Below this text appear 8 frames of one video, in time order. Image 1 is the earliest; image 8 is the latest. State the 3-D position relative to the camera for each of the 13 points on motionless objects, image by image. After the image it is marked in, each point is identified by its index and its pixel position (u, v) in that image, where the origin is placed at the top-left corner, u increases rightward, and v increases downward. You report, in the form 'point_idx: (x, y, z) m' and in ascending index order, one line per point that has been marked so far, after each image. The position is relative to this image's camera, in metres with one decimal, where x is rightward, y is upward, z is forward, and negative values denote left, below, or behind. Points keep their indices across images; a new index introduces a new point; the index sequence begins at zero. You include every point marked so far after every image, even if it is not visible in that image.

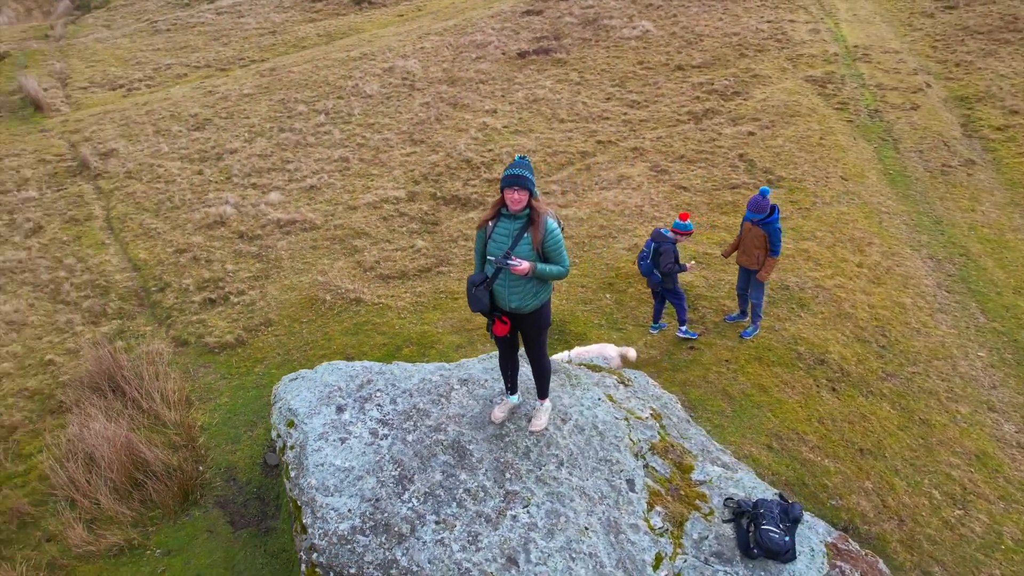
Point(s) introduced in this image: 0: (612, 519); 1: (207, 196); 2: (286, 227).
0: (+0.6, -1.4, +4.2) m
1: (-4.8, +1.4, +10.6) m
2: (-3.2, +0.8, +9.5) m
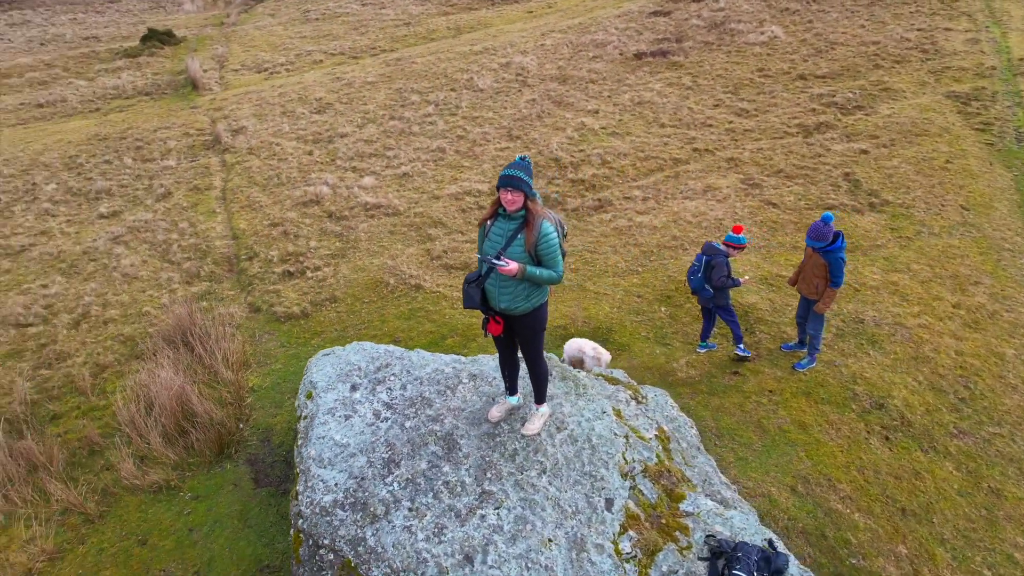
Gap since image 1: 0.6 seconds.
0: (+0.4, -1.5, +4.1) m
1: (-3.4, +1.9, +11.4) m
2: (-2.1, +1.1, +10.0) m
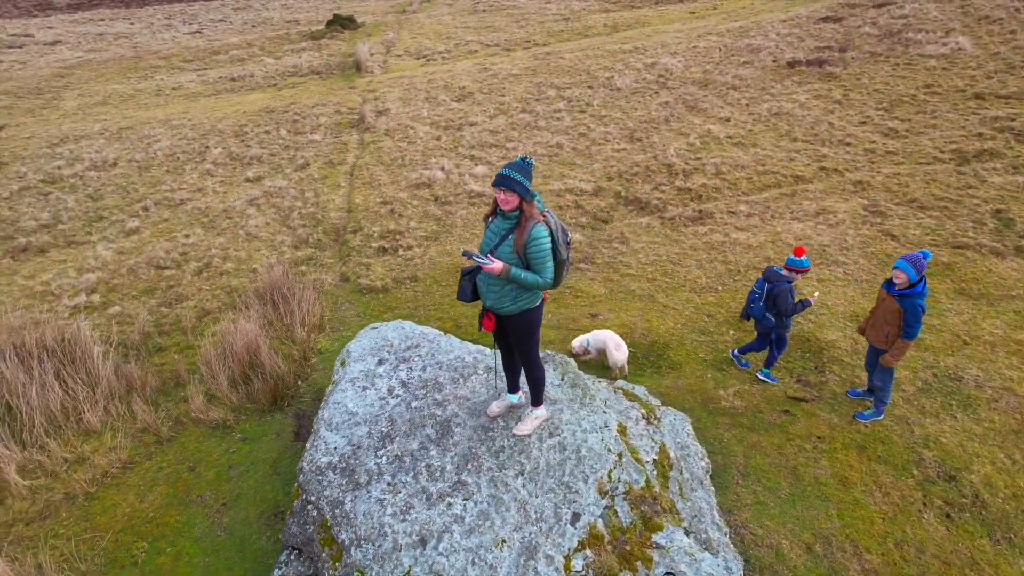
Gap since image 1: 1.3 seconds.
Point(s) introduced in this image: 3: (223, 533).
0: (+0.1, -1.5, +4.0) m
1: (-1.4, +2.2, +11.9) m
2: (-0.6, +1.3, +10.3) m
3: (-2.3, -2.0, +5.4) m
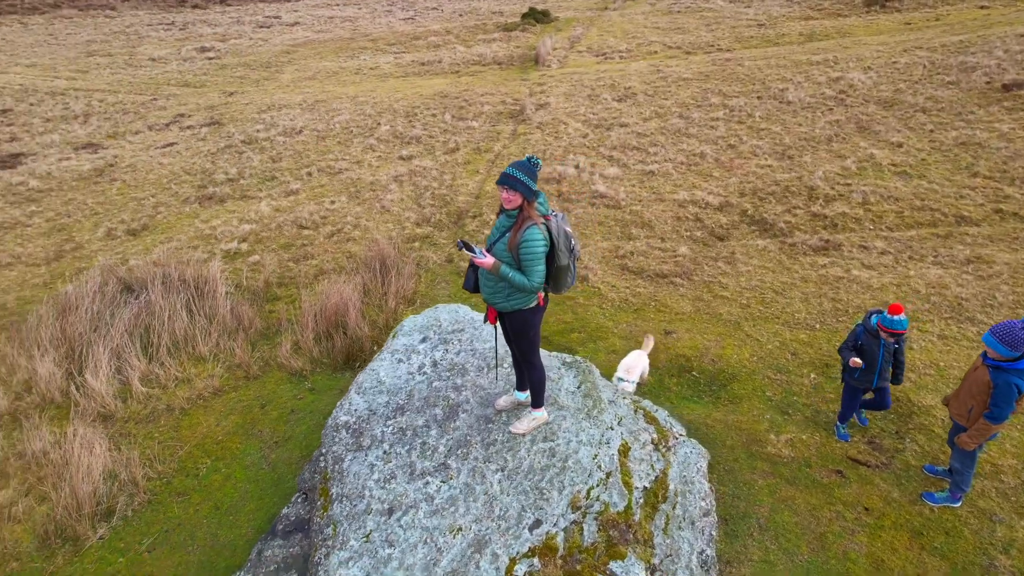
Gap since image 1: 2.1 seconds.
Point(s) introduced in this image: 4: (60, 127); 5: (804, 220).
0: (-0.2, -1.5, +4.1) m
1: (+1.0, +2.3, +12.0) m
2: (+1.3, +1.3, +10.2) m
3: (-2.2, -1.6, +6.0) m
4: (-11.2, +4.0, +16.9) m
5: (+3.8, +0.9, +8.9) m
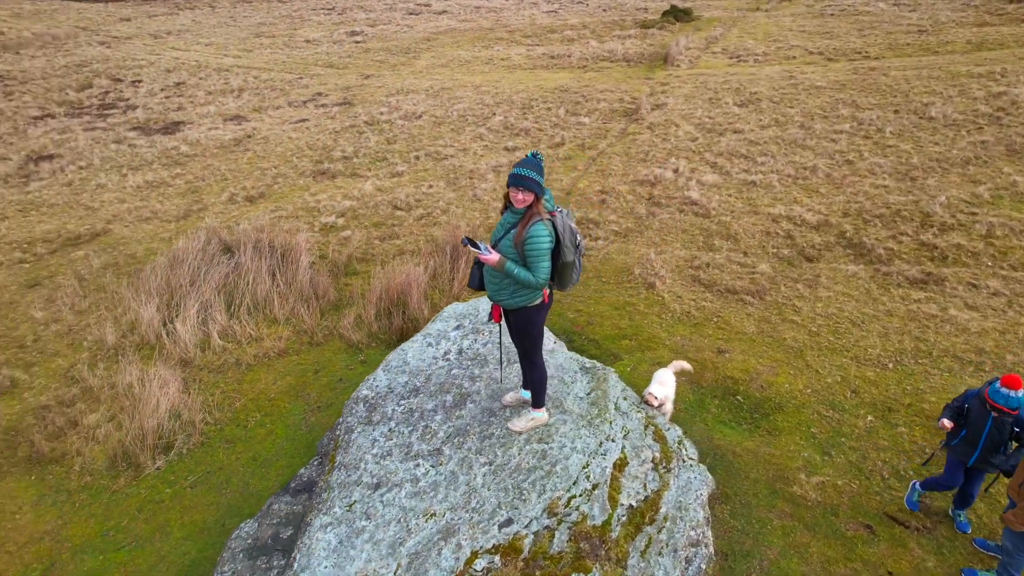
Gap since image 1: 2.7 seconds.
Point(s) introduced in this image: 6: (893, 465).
0: (-0.3, -1.5, +4.1) m
1: (+2.7, +2.2, +11.6) m
2: (+2.5, +1.2, +9.9) m
3: (-1.9, -1.3, +6.4) m
4: (-8.1, +5.2, +18.7) m
5: (+4.7, +0.5, +8.1) m
6: (+3.0, -1.4, +5.3) m
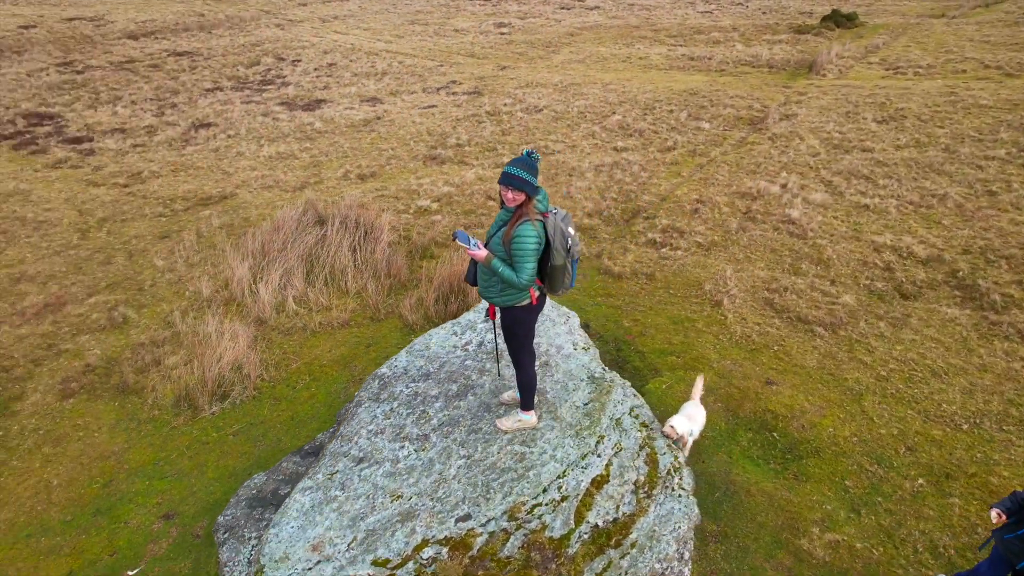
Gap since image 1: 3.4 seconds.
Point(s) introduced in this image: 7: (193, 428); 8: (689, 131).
0: (-0.6, -1.4, +4.2) m
1: (+4.3, +1.8, +10.9) m
2: (+3.7, +0.9, +9.2) m
3: (-1.7, -1.1, +6.8) m
4: (-4.4, +6.0, +19.9) m
5: (+5.3, -0.1, +7.0) m
6: (+2.9, -1.7, +4.7) m
7: (-3.1, -1.4, +6.6) m
8: (+3.5, +3.1, +13.6) m
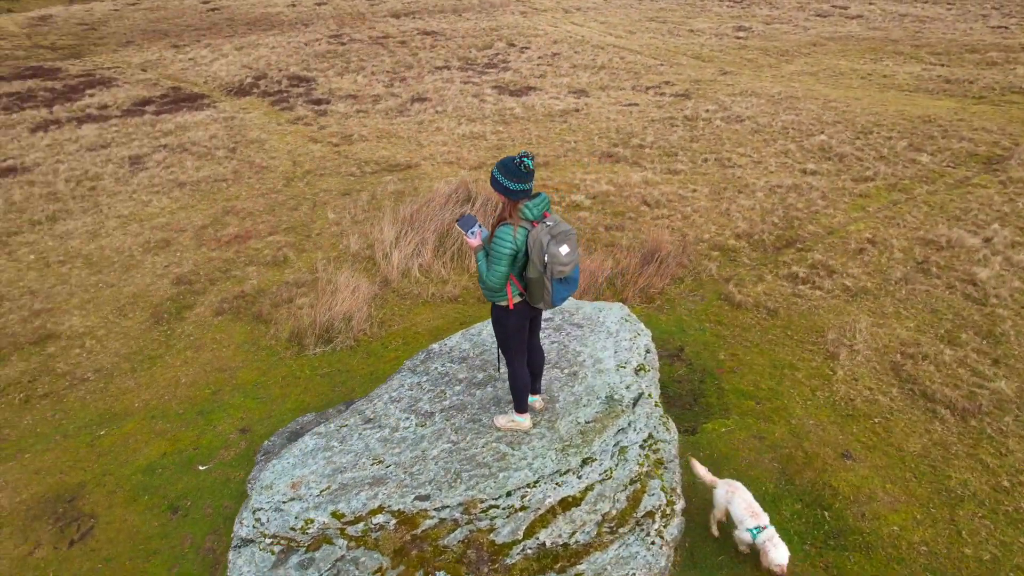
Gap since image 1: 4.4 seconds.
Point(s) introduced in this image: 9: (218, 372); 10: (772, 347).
0: (-0.8, -1.2, +4.4) m
1: (+6.4, +0.8, +9.1) m
2: (+5.1, 0.0, +7.7) m
3: (-1.0, -0.8, +7.1) m
4: (+1.9, +6.3, +20.2) m
5: (+5.8, -1.2, +5.2) m
6: (+2.5, -2.2, +3.8) m
7: (-2.4, -0.8, +7.5) m
8: (+6.8, +2.2, +11.9) m
9: (-3.2, -0.9, +7.4) m
10: (+2.6, -0.6, +6.9) m
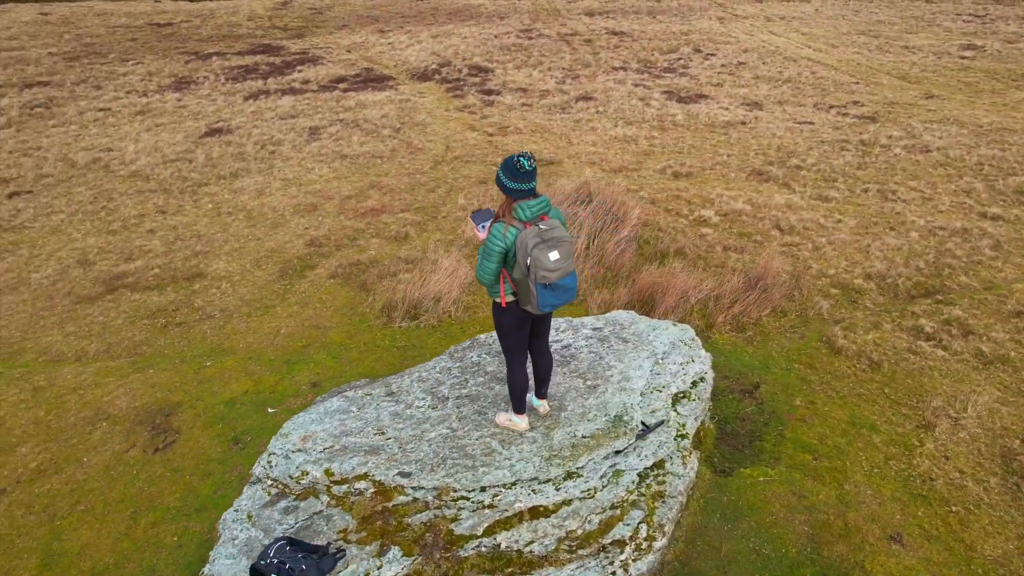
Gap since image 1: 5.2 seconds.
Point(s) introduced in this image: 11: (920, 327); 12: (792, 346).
0: (-0.9, -1.1, +4.6) m
1: (+7.5, -0.2, +7.3) m
2: (+5.8, -0.8, +6.3) m
3: (-0.3, -0.7, +7.3) m
4: (+6.9, +5.7, +19.1) m
5: (+5.7, -2.0, +3.7) m
6: (+2.0, -2.5, +3.2) m
7: (-1.5, -0.5, +8.0) m
8: (+8.8, +1.0, +9.9) m
9: (-2.4, -0.5, +8.1) m
10: (+3.2, -1.0, +6.2) m
11: (+4.3, -0.4, +7.3) m
12: (+2.9, -0.6, +7.1) m
